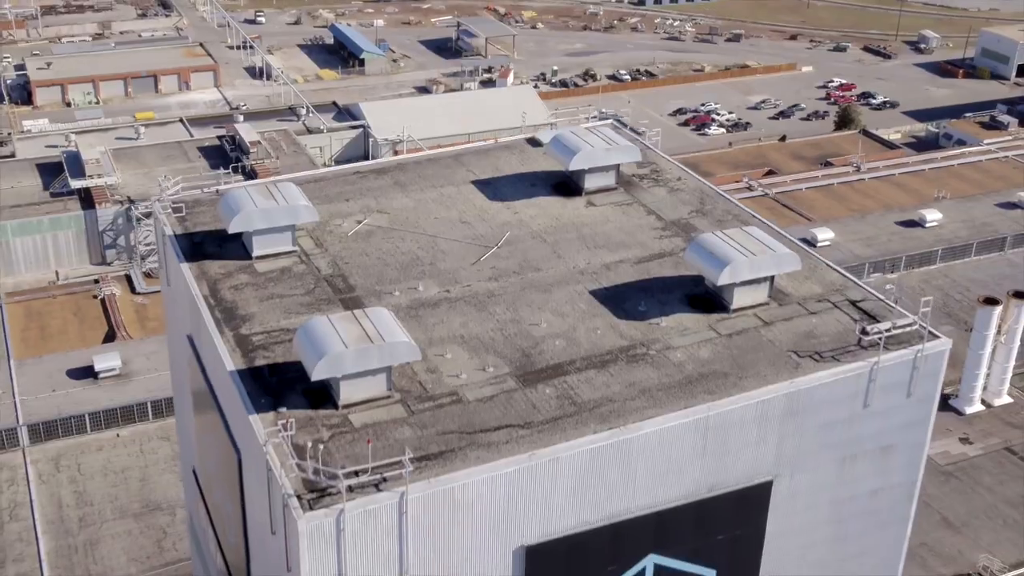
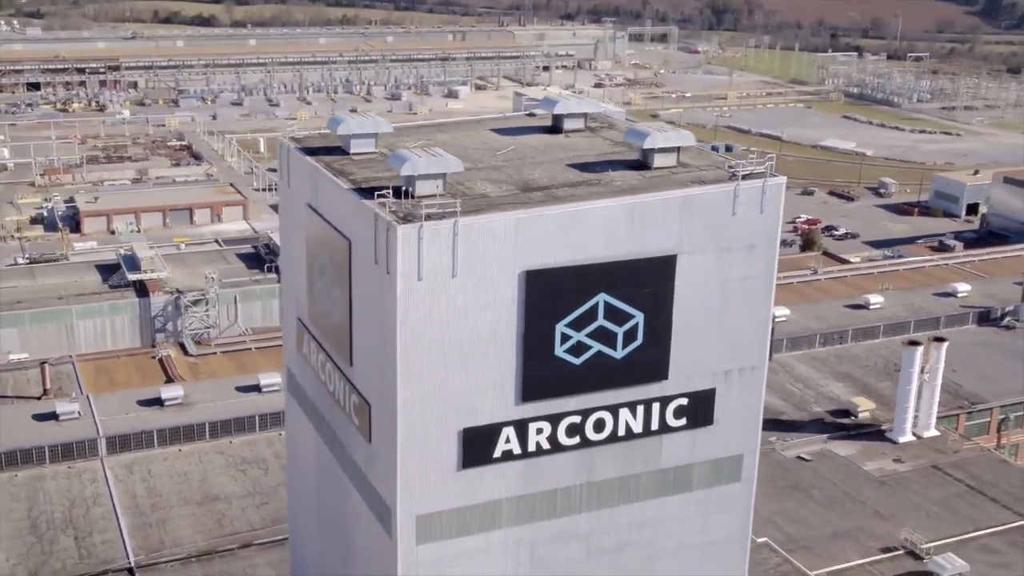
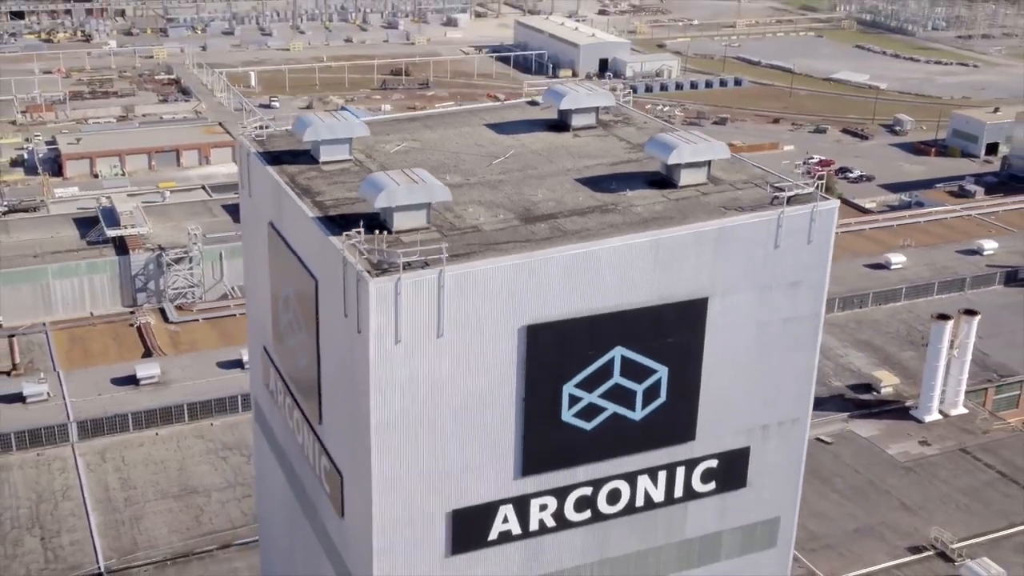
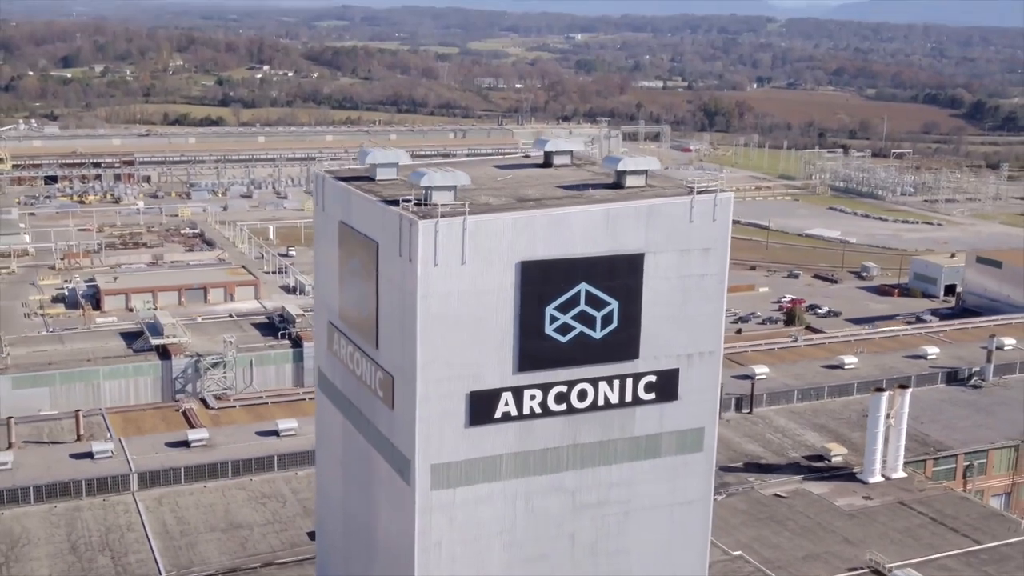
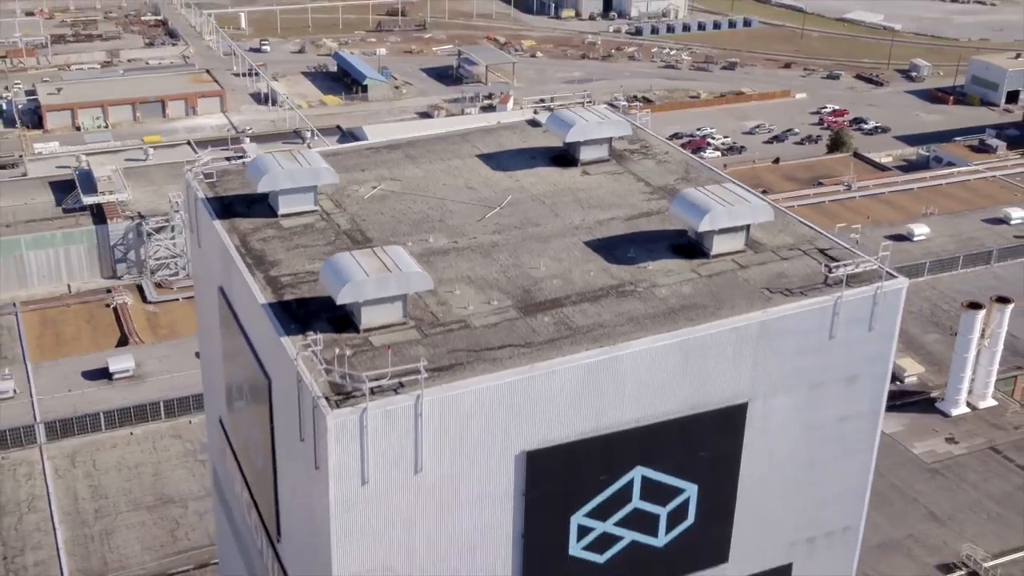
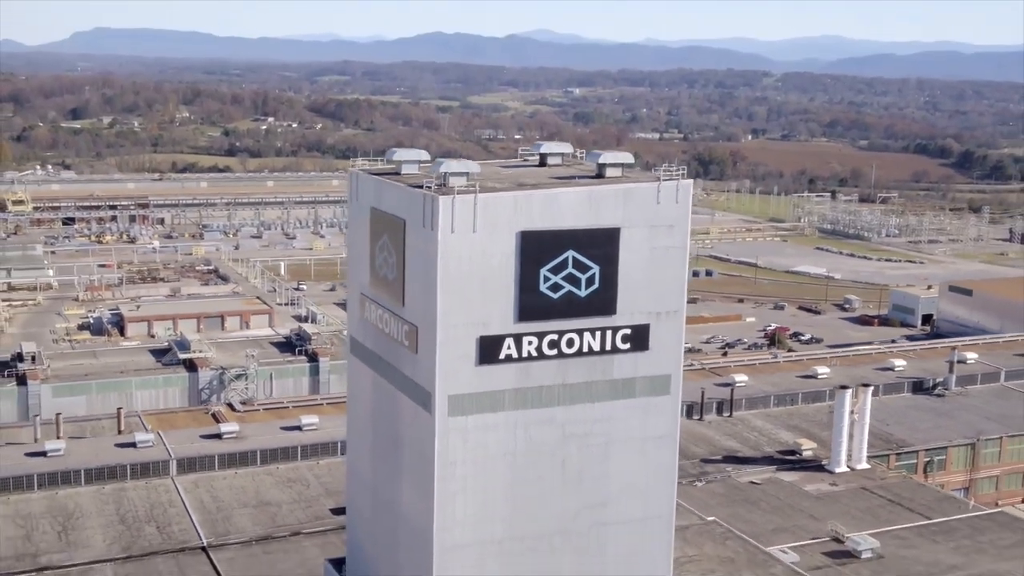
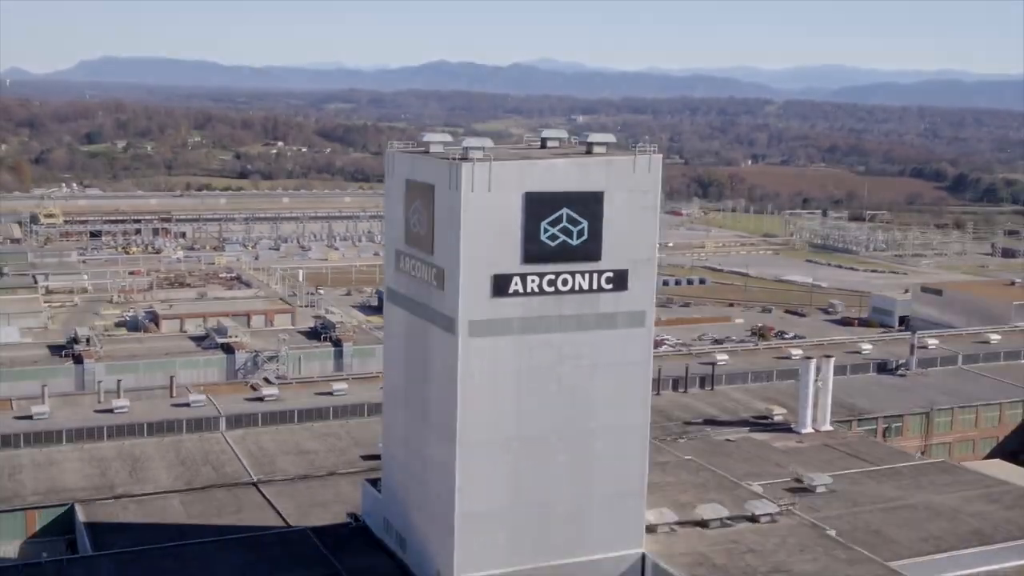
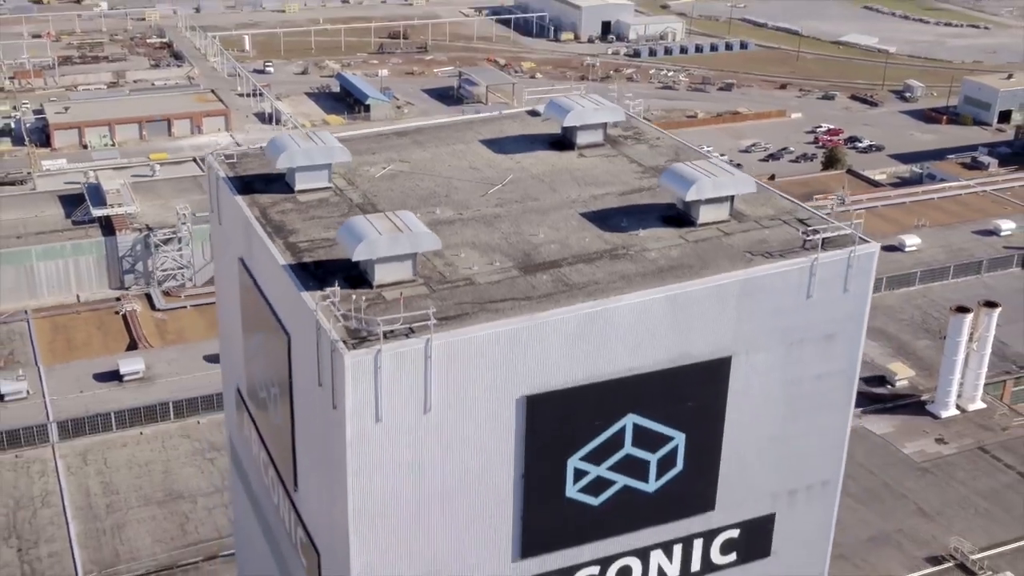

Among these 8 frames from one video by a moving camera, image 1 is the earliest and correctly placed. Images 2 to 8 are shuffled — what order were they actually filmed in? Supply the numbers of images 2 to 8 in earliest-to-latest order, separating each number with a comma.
5, 8, 3, 2, 4, 6, 7
